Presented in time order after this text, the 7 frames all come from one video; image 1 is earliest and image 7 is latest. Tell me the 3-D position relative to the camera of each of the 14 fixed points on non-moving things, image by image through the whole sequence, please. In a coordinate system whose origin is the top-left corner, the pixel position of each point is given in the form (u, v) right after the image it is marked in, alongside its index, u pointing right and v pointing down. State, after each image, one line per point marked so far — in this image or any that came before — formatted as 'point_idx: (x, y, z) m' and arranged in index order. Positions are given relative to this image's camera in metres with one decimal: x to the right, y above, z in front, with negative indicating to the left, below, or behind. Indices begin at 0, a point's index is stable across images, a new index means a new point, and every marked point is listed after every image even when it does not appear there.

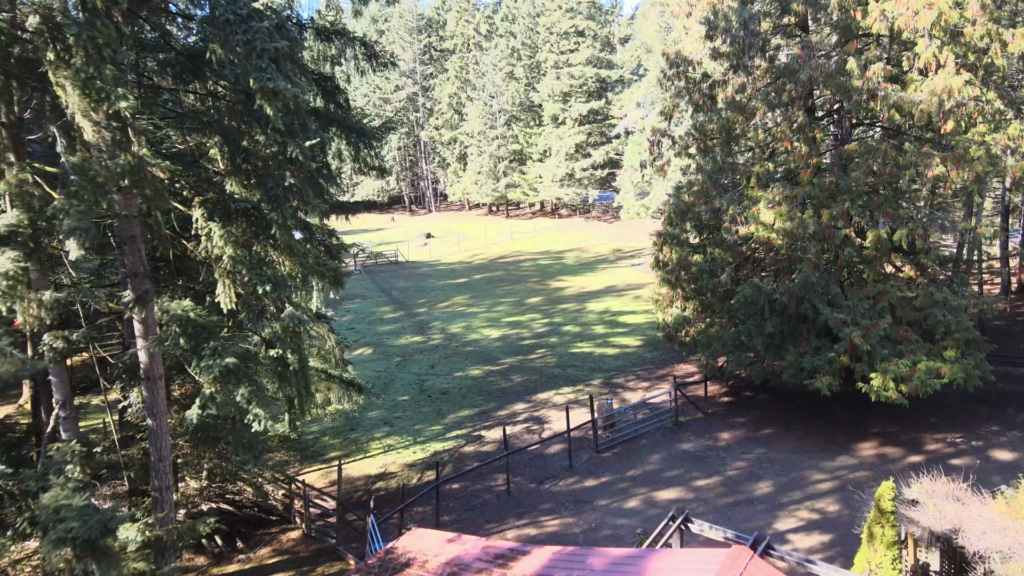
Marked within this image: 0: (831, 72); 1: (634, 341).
0: (+4.2, +2.8, +10.8) m
1: (+2.7, -1.2, +17.8) m
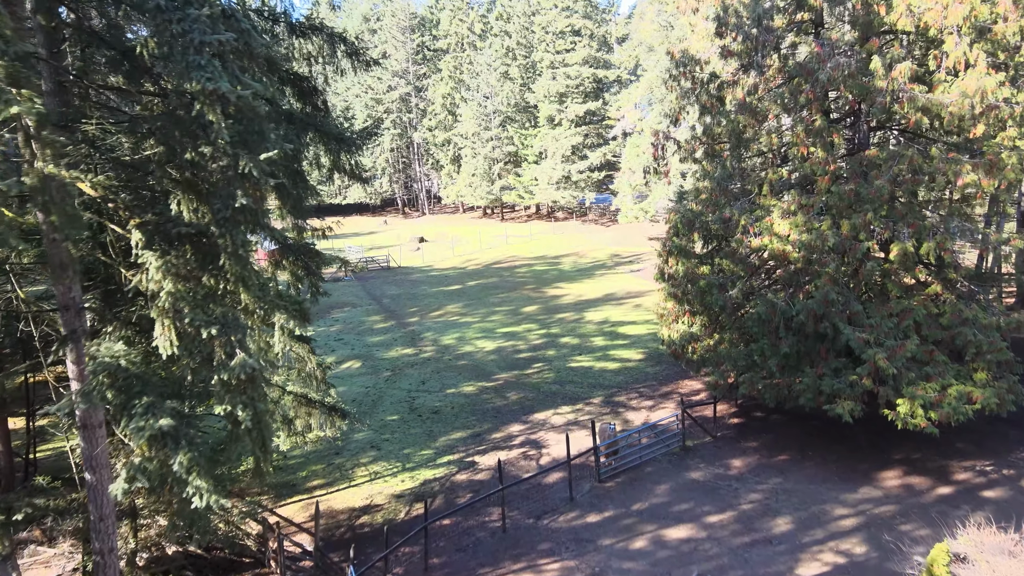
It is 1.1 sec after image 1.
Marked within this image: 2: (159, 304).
0: (+4.2, +2.6, +9.9) m
1: (+2.6, -1.4, +16.9) m
2: (-1.9, -0.1, +4.5) m
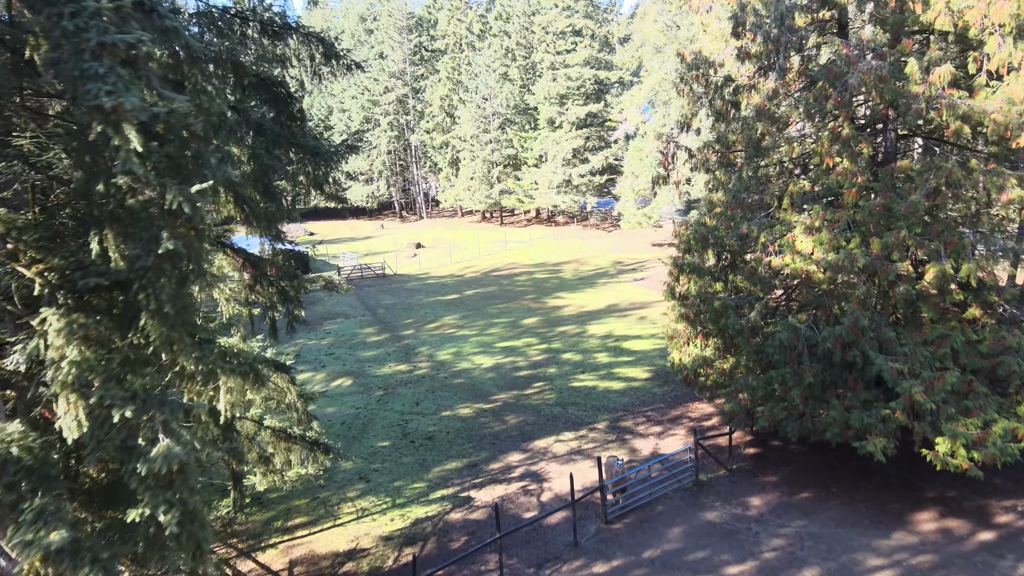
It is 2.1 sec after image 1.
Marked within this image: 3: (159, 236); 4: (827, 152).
0: (+4.1, +2.3, +9.0) m
1: (+2.6, -1.7, +16.0) m
2: (-2.0, -0.4, +3.6) m
3: (-1.6, +0.2, +3.6) m
4: (+3.8, +1.7, +10.0) m
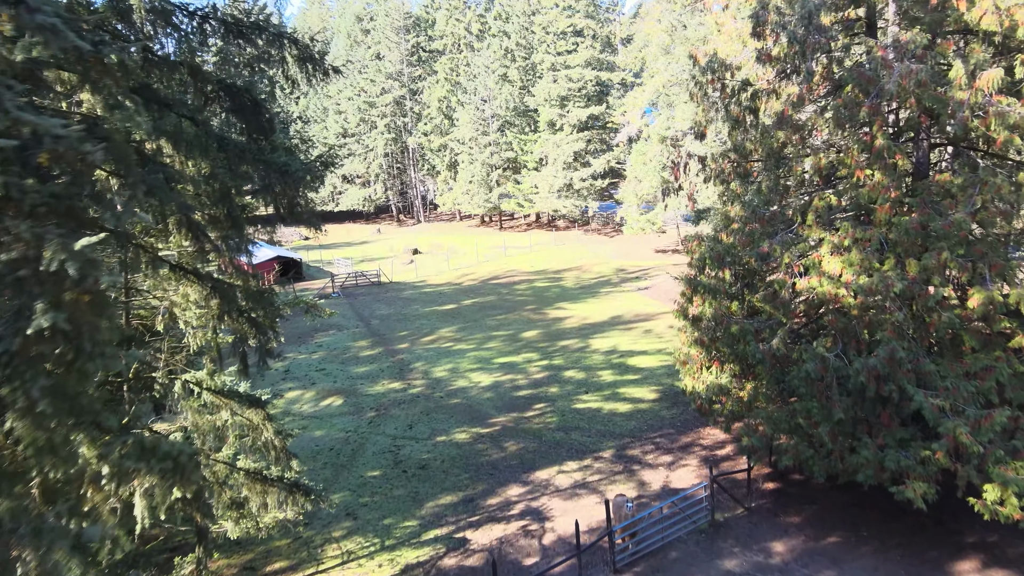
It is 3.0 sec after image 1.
0: (+4.1, +2.1, +8.1) m
1: (+2.6, -2.0, +15.1) m
2: (-2.0, -0.7, +2.7) m
3: (-1.6, 0.0, +2.7) m
4: (+3.8, +1.4, +9.1) m
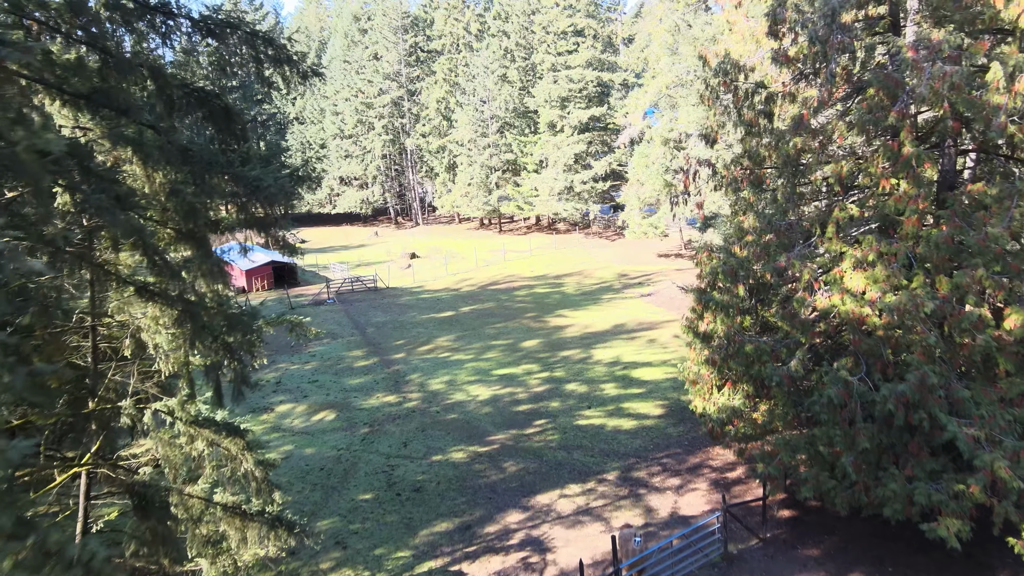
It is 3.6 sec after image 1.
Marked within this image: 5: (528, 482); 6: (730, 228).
0: (+4.1, +1.9, +7.5) m
1: (+2.5, -2.2, +14.5) m
2: (-2.0, -0.9, +2.0) m
3: (-1.6, -0.2, +2.1) m
4: (+3.8, +1.2, +8.5) m
5: (+0.2, -2.8, +11.9) m
6: (+2.9, +0.8, +10.9) m
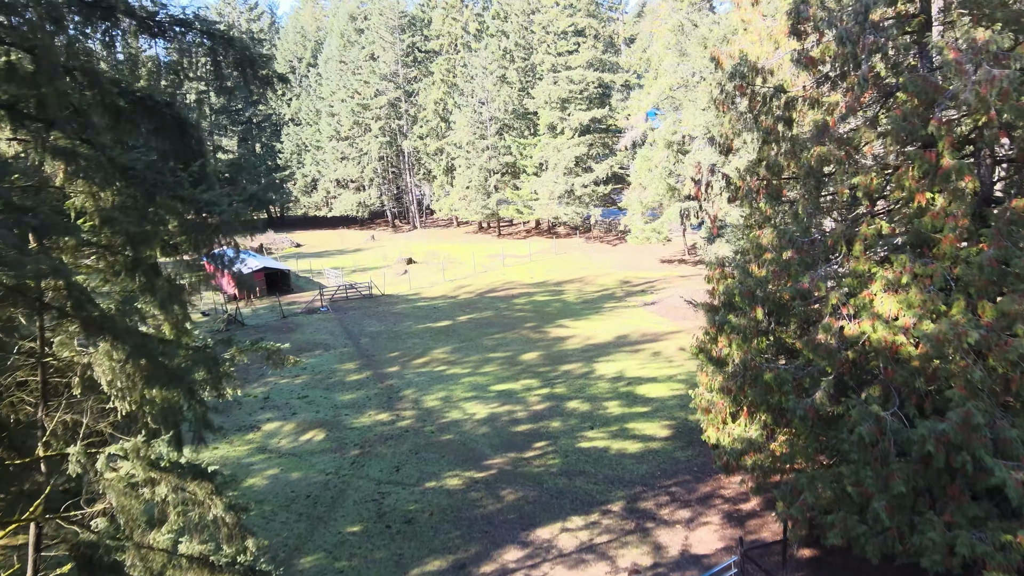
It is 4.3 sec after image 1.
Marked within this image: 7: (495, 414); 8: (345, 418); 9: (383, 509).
0: (+4.1, +1.6, +6.7) m
1: (+2.5, -2.4, +13.7) m
2: (-2.0, -1.1, +1.2) m
3: (-1.6, -0.5, +1.3) m
4: (+3.8, +1.0, +7.7) m
5: (+0.2, -3.1, +11.1) m
6: (+2.9, +0.6, +10.1) m
7: (-0.3, -2.3, +15.2) m
8: (-3.2, -2.5, +15.7) m
9: (-1.8, -3.1, +11.6) m
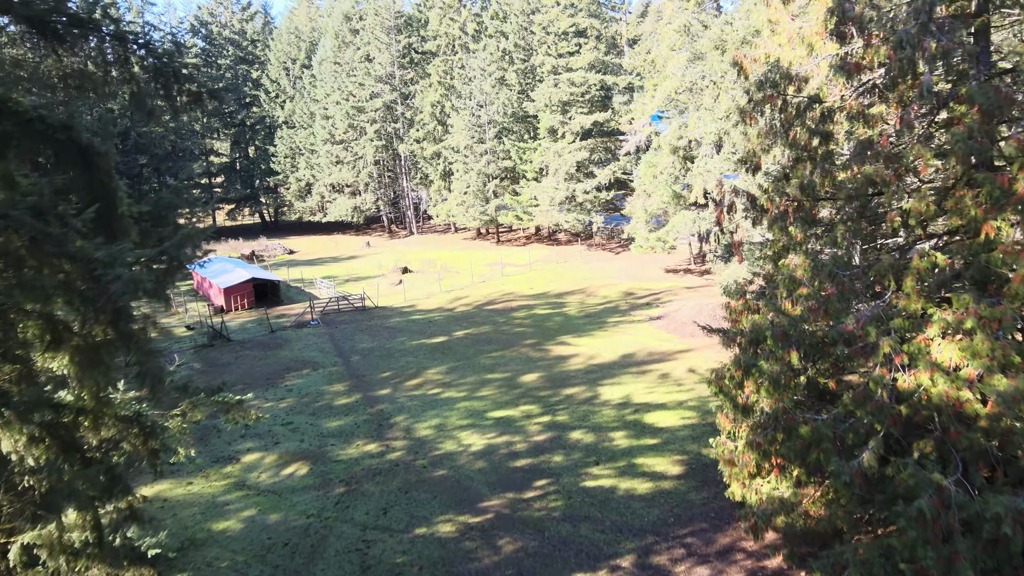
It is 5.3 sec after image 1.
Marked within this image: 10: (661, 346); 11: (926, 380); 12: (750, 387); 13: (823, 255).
0: (+4.1, +1.3, +5.6) m
1: (+2.5, -2.8, +12.6) m
2: (-2.0, -1.5, +0.1) m
3: (-1.6, -0.8, +0.2) m
4: (+3.8, +0.6, +6.6) m
5: (+0.2, -3.4, +10.0) m
6: (+2.8, +0.2, +9.0) m
7: (-0.3, -2.7, +14.1) m
8: (-3.2, -2.9, +14.5) m
9: (-1.8, -3.5, +10.4) m
10: (+3.5, -1.3, +19.4) m
11: (+3.4, -0.8, +6.7) m
12: (+2.5, -1.0, +8.5) m
13: (+3.0, +0.3, +7.9) m
